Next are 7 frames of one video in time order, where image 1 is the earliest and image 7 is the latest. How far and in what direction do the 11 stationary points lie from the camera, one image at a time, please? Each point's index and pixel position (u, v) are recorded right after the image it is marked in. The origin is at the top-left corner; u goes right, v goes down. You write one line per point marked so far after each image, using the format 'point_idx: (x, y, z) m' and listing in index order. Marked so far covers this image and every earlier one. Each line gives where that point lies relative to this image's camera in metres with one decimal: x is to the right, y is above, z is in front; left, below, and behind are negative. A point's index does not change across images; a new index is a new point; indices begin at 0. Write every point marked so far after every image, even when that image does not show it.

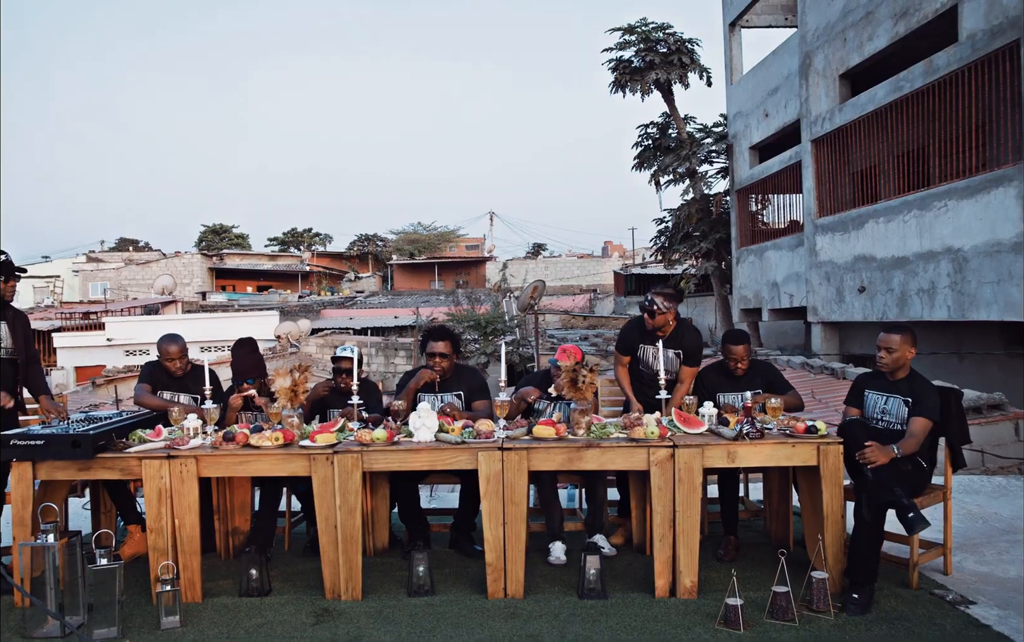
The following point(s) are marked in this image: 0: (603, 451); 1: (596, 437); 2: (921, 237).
0: (+0.4, -0.6, +4.1) m
1: (+0.4, -0.6, +4.3) m
2: (+4.7, +1.0, +9.5) m
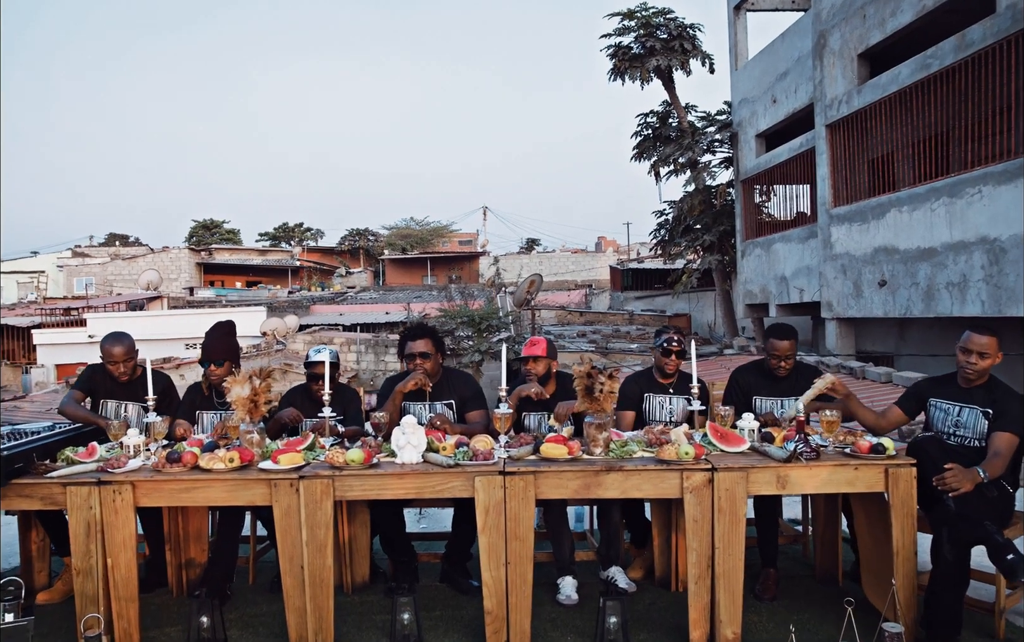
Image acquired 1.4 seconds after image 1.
0: (+0.5, -0.6, +3.4) m
1: (+0.5, -0.6, +3.6) m
2: (+4.7, +1.0, +8.8) m
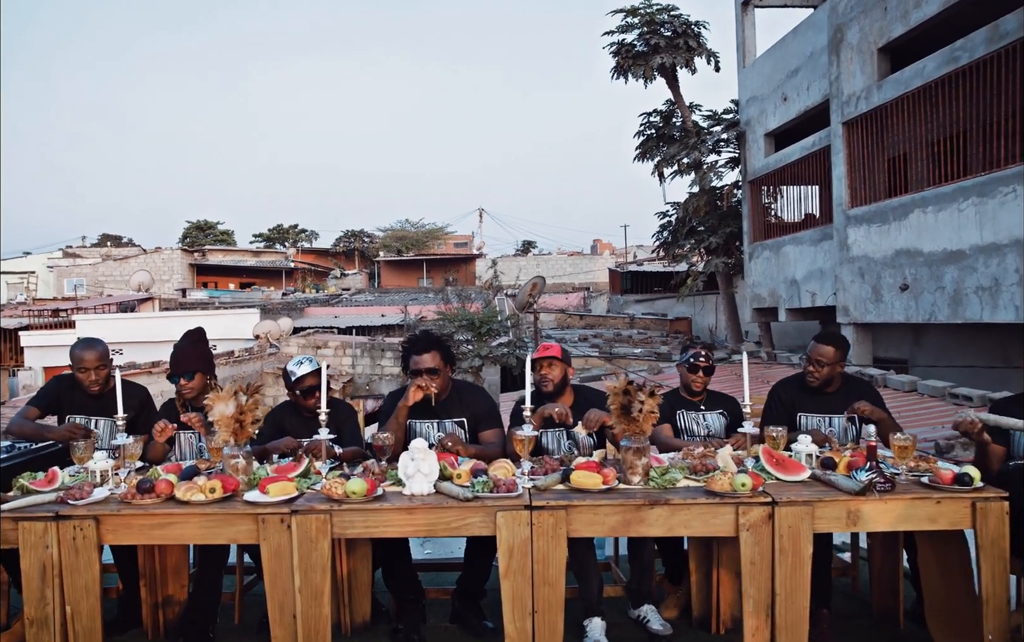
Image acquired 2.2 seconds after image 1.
0: (+0.6, -0.7, +2.9) m
1: (+0.6, -0.6, +3.1) m
2: (+4.8, +0.9, +8.4) m
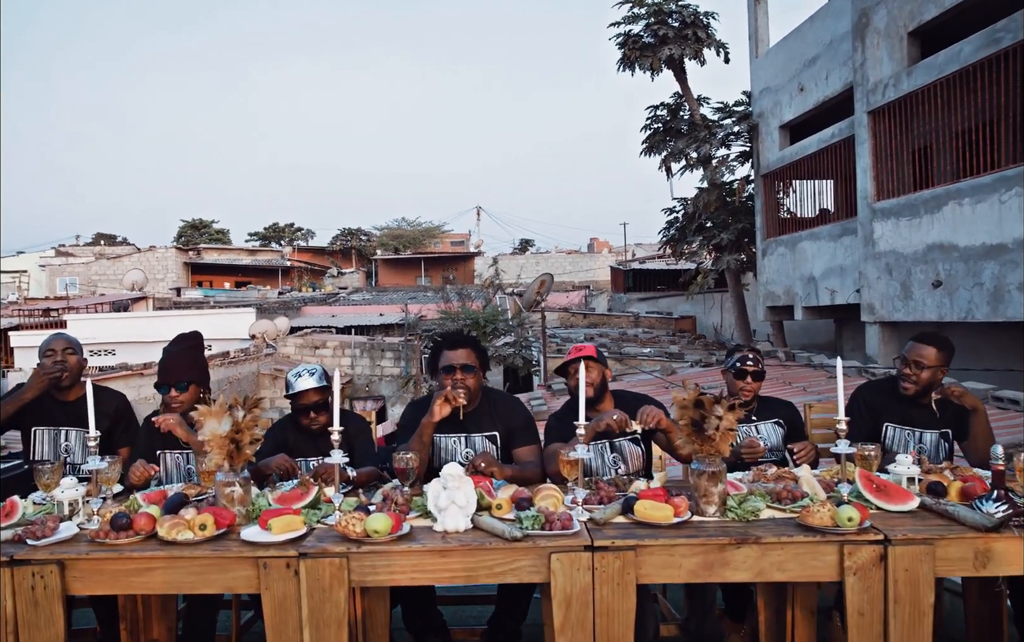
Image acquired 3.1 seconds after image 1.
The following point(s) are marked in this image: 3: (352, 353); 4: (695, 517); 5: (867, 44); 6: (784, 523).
0: (+0.7, -0.7, +2.4) m
1: (+0.7, -0.6, +2.6) m
2: (+4.9, +1.0, +7.9) m
3: (-3.1, -0.6, +15.7) m
4: (+0.6, -0.6, +2.6) m
5: (+4.5, +3.5, +10.5) m
6: (+0.8, -0.6, +2.5) m
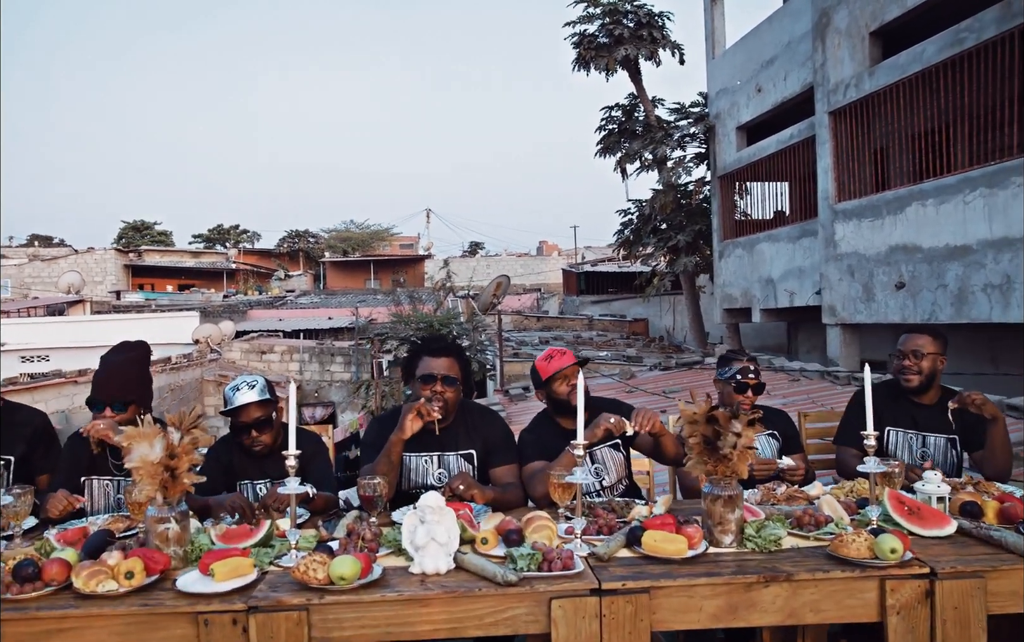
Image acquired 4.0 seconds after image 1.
0: (+0.7, -0.7, +2.1) m
1: (+0.7, -0.6, +2.2) m
2: (+4.5, +0.9, +7.8) m
3: (-3.9, -0.7, +15.1) m
4: (+0.5, -0.6, +2.3) m
5: (+4.0, +3.5, +10.4) m
6: (+0.8, -0.6, +2.2) m
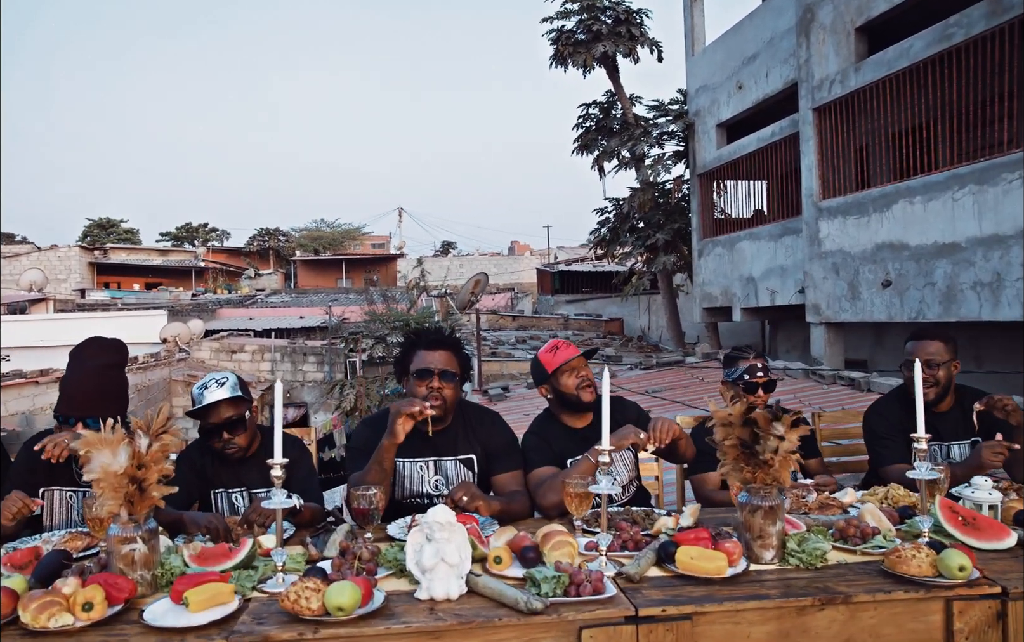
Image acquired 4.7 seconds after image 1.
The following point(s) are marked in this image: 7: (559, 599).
0: (+0.8, -0.6, +1.8) m
1: (+0.7, -0.6, +2.0) m
2: (+4.4, +1.0, +7.7) m
3: (-4.3, -0.6, +14.7) m
4: (+0.6, -0.6, +2.0) m
5: (+3.7, +3.5, +10.3) m
6: (+0.8, -0.6, +2.0) m
7: (+0.1, -0.6, +1.8) m
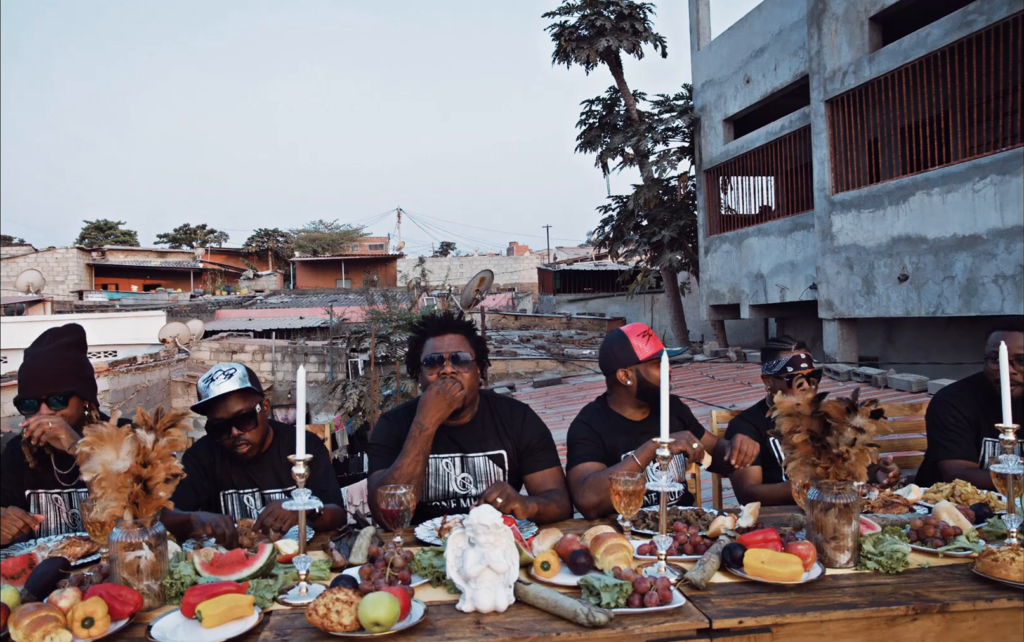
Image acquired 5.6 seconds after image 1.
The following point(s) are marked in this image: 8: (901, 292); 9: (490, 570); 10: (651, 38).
0: (+0.9, -0.6, +1.6) m
1: (+0.8, -0.6, +1.8) m
2: (+4.5, +1.0, +7.5) m
3: (-4.2, -0.6, +14.5) m
4: (+0.7, -0.6, +1.8) m
5: (+3.8, +3.6, +10.1) m
6: (+0.9, -0.5, +1.8) m
7: (+0.2, -0.6, +1.6) m
8: (+4.2, +0.3, +9.0) m
9: (0.0, -0.5, +1.6) m
10: (+2.9, +5.9, +17.1) m
